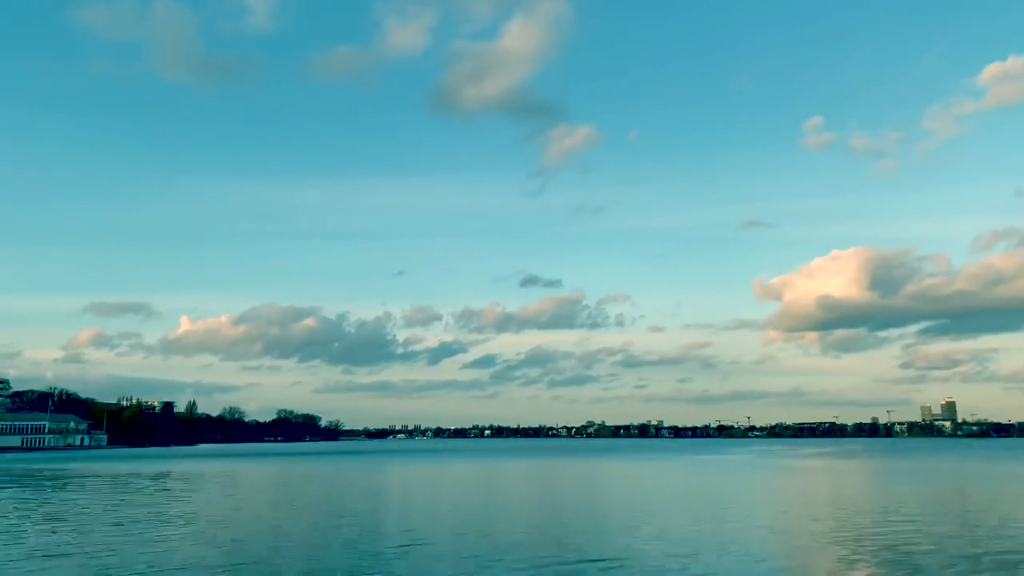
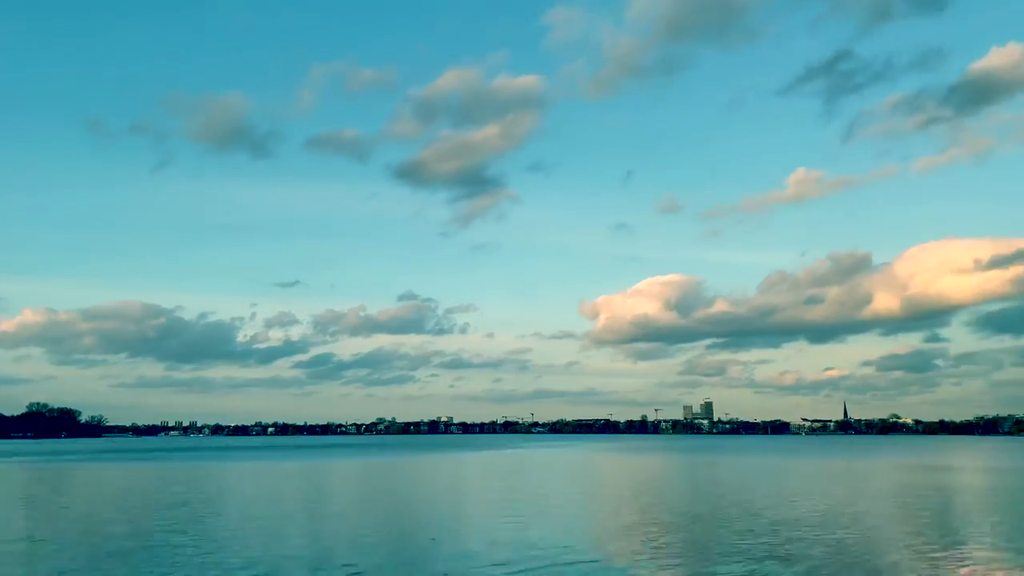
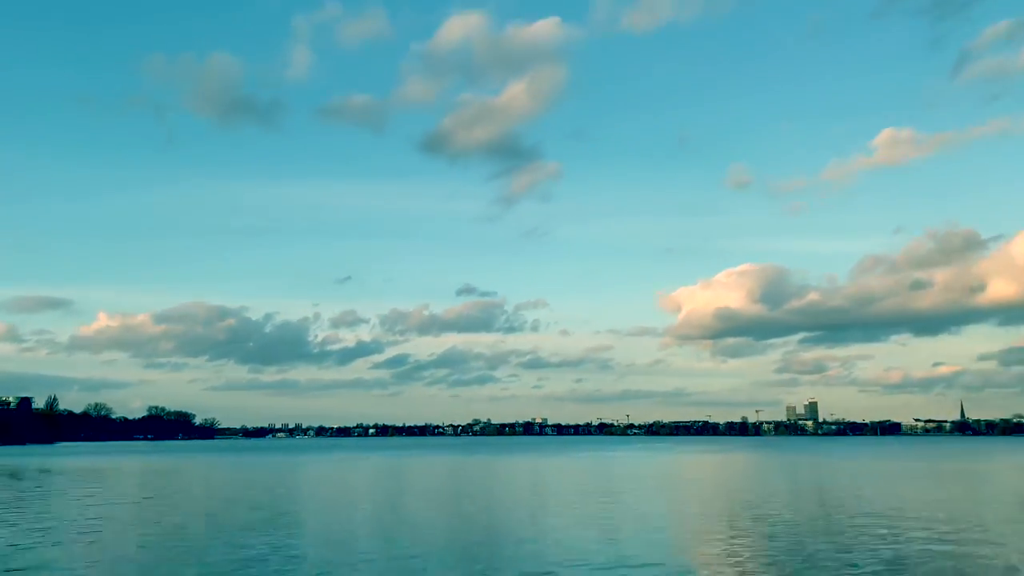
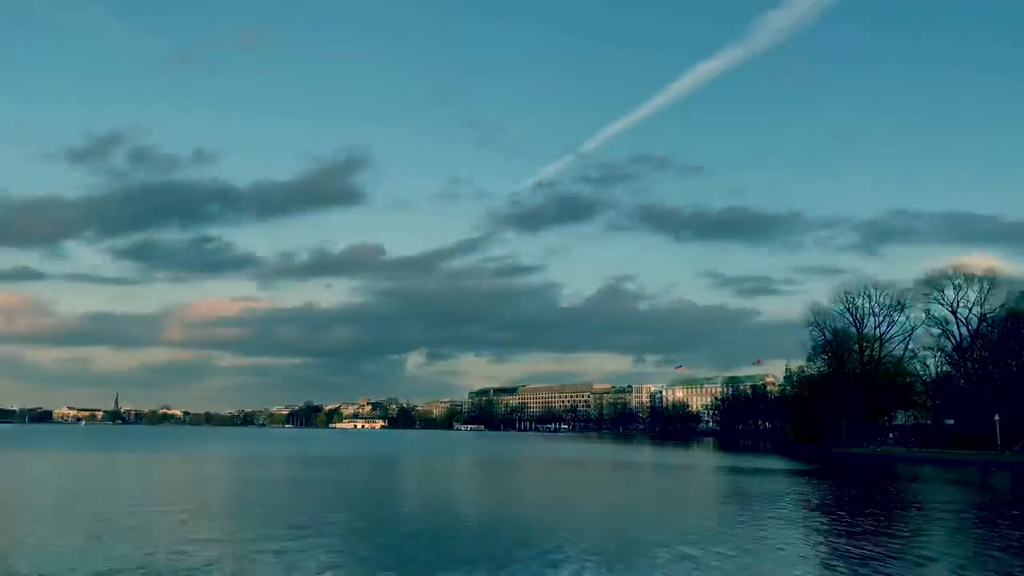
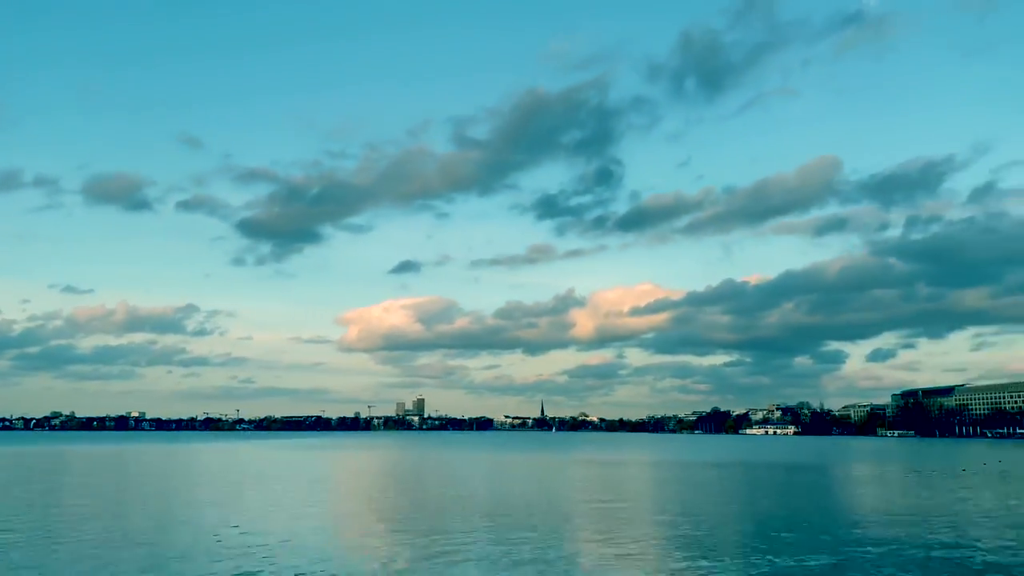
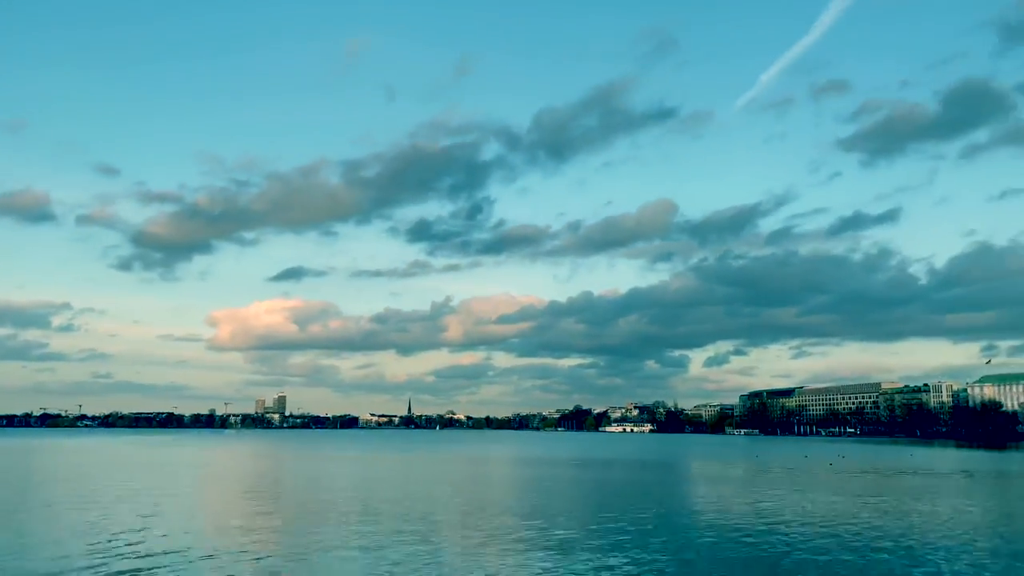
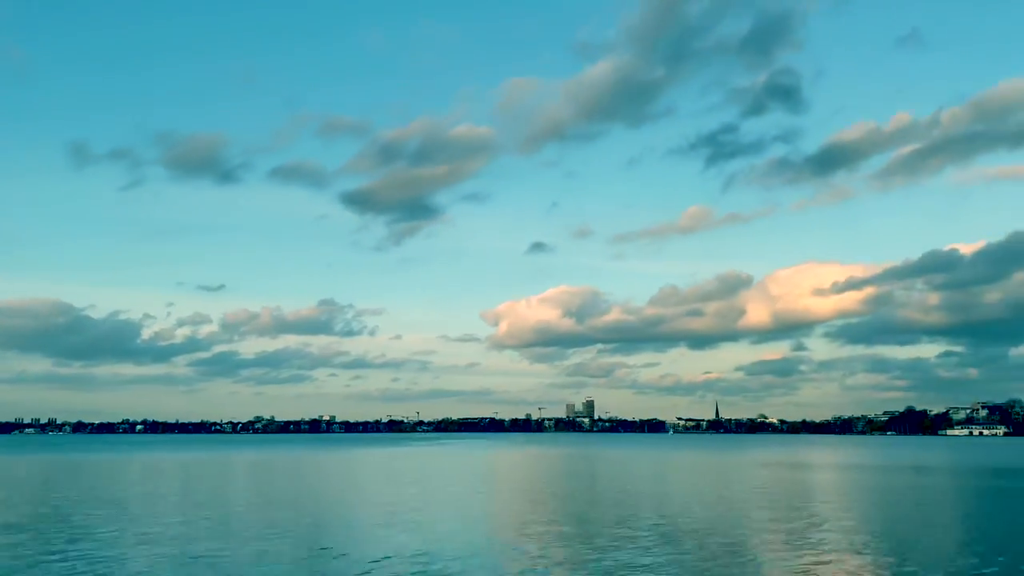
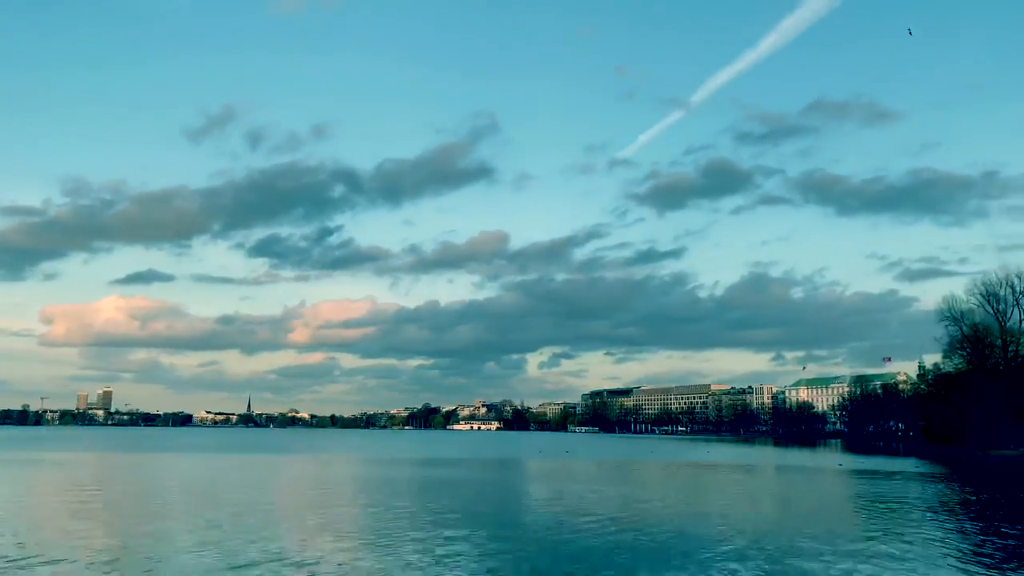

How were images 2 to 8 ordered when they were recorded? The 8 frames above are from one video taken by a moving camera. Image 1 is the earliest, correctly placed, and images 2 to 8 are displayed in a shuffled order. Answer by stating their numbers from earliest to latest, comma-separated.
3, 2, 7, 5, 6, 8, 4
